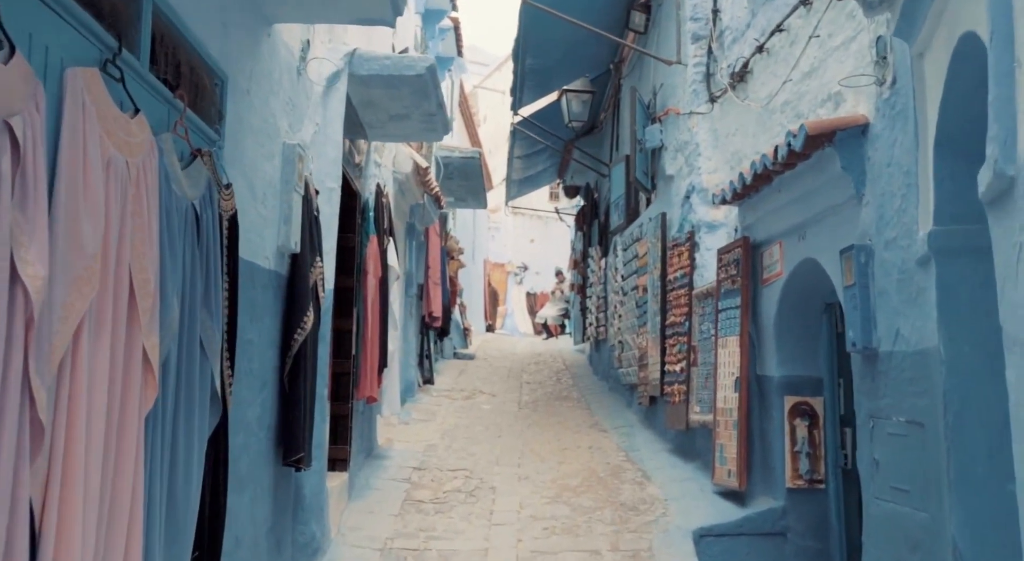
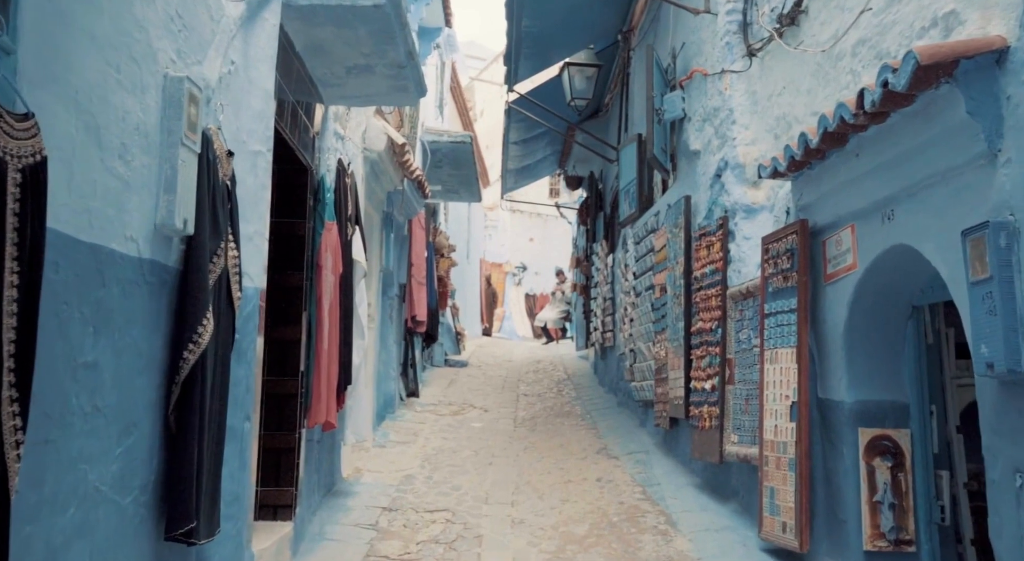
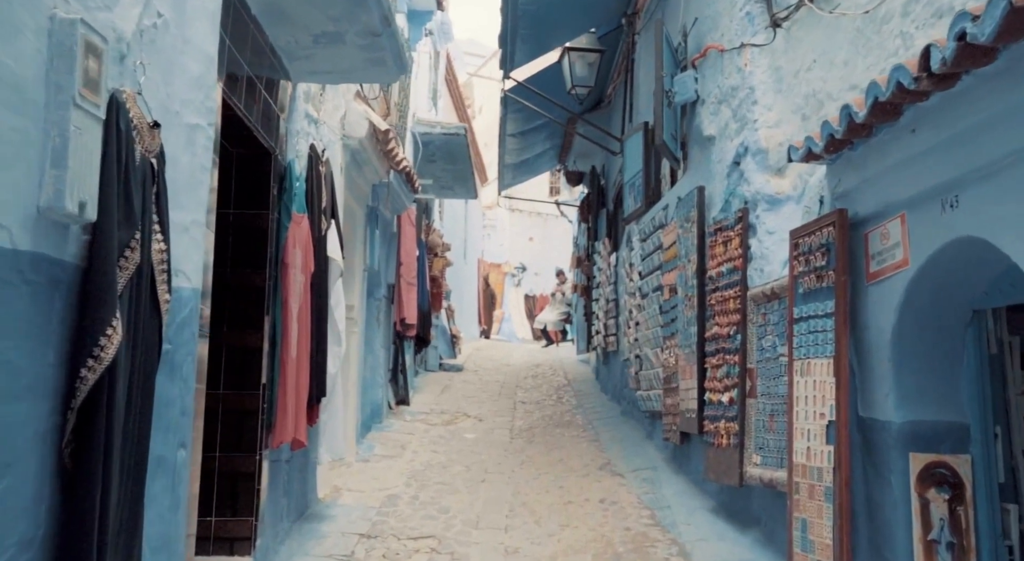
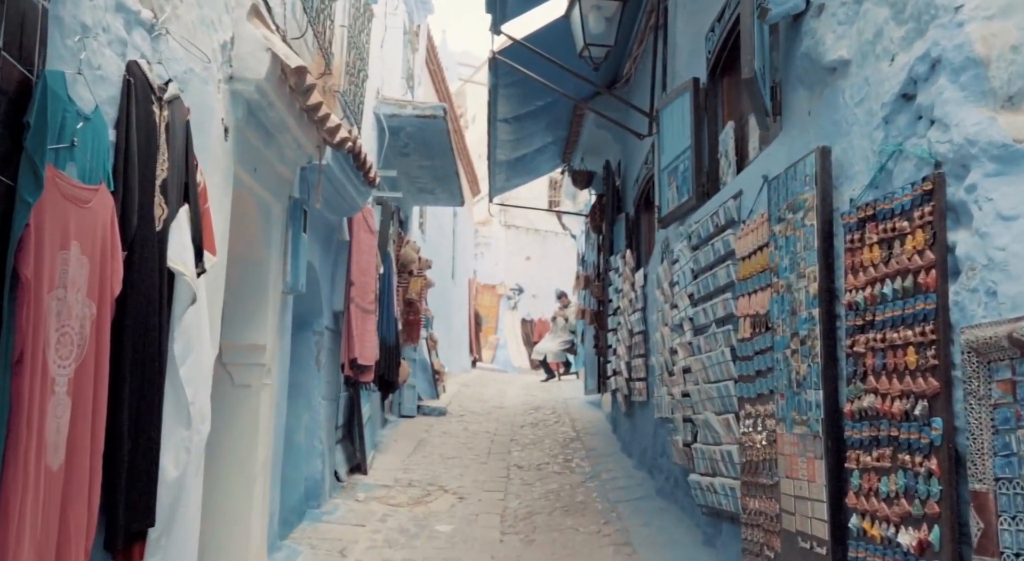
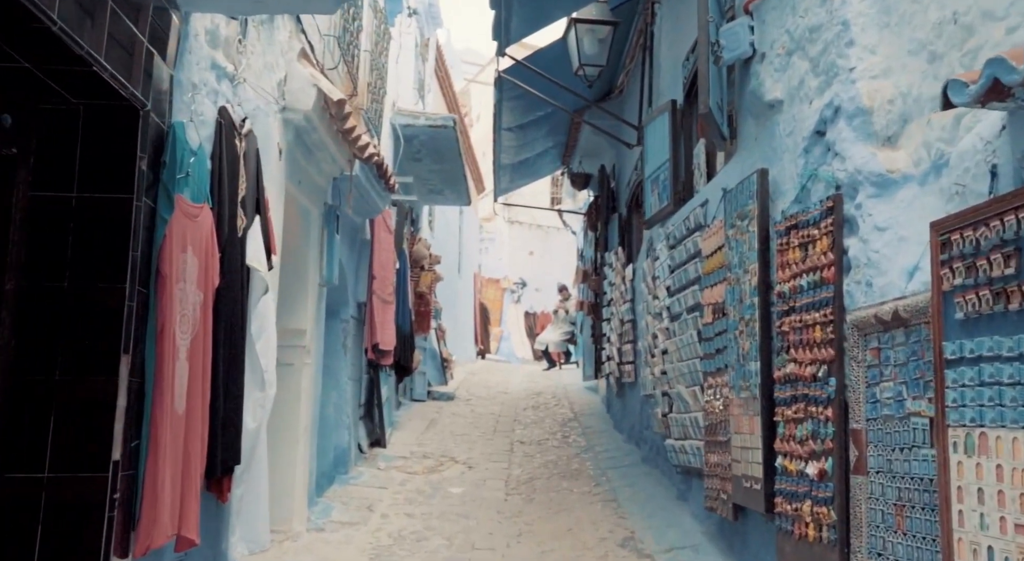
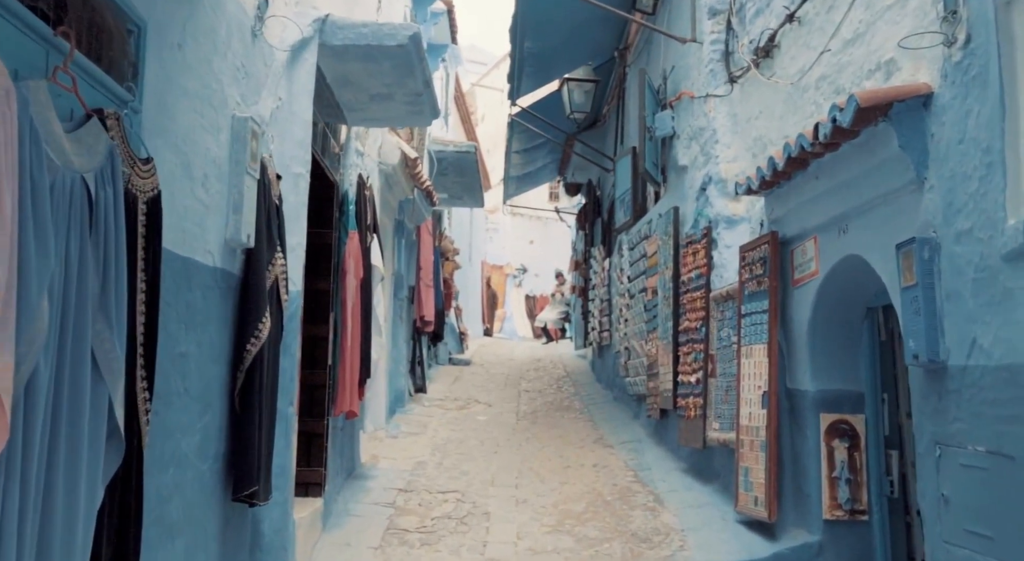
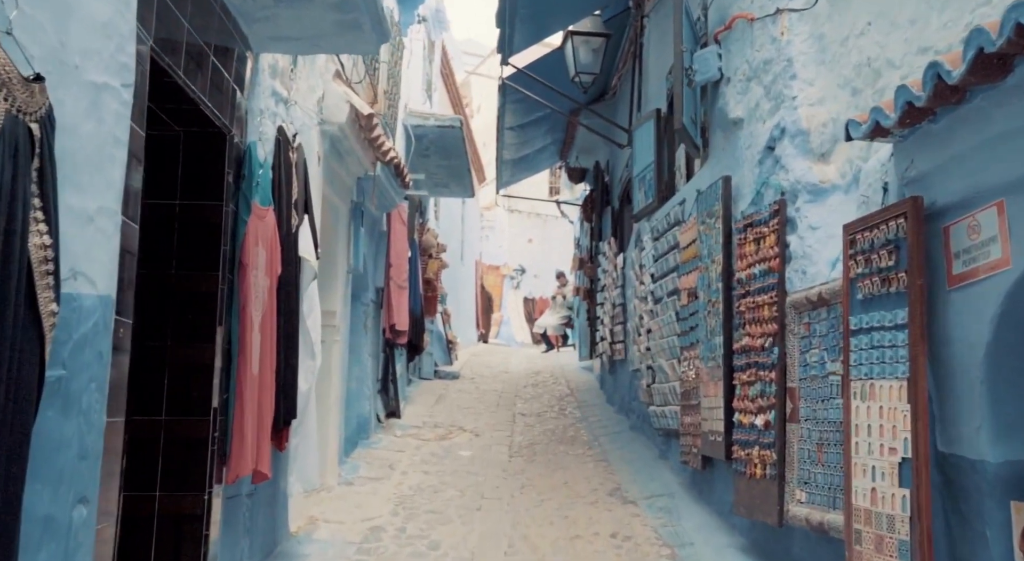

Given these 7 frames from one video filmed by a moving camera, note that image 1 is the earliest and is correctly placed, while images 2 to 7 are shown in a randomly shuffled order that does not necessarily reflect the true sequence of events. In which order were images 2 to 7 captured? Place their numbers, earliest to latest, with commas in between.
6, 2, 3, 7, 5, 4
